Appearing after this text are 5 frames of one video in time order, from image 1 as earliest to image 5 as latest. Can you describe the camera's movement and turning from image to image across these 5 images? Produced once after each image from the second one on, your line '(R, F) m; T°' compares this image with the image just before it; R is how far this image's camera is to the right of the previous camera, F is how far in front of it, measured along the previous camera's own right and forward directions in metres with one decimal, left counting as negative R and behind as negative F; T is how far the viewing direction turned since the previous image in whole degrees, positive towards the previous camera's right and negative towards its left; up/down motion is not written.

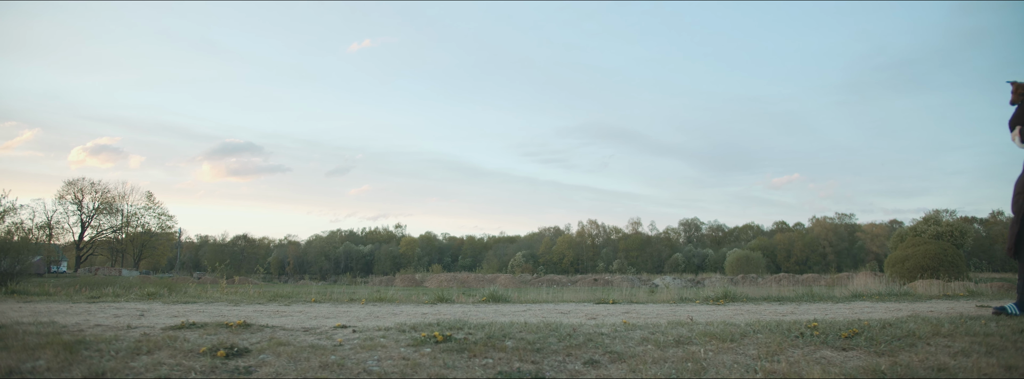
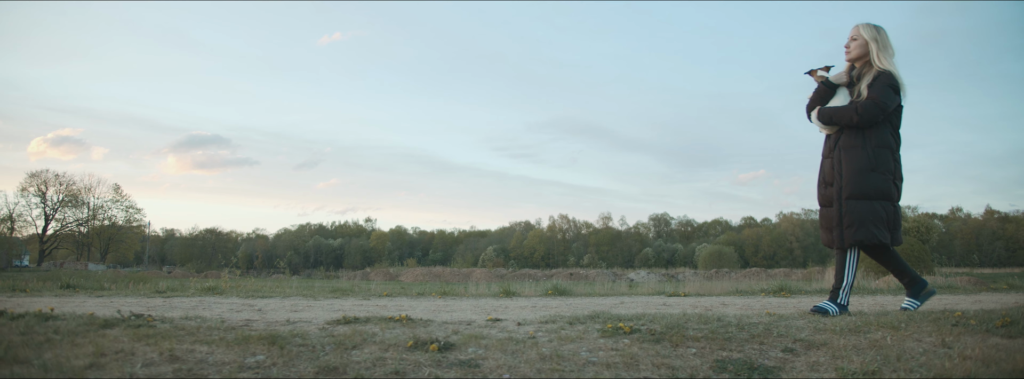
(-1.5, -0.1) m; +3°
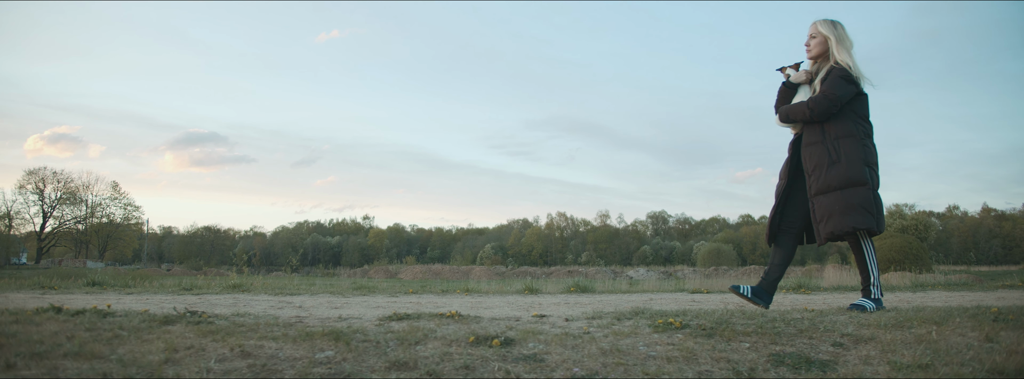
(-0.4, -0.1) m; 0°
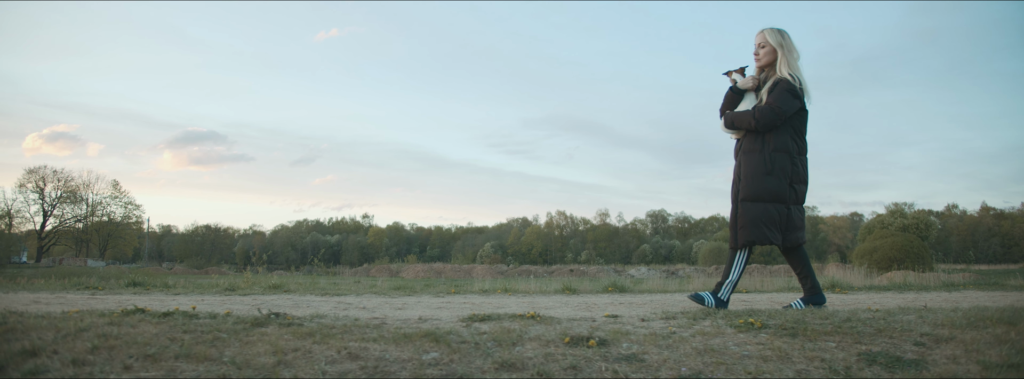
(-0.7, -0.1) m; 0°
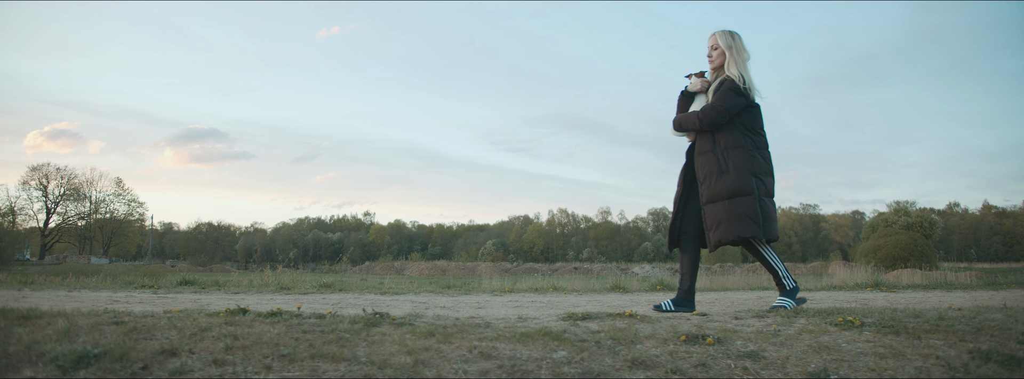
(-0.8, -0.1) m; 0°
